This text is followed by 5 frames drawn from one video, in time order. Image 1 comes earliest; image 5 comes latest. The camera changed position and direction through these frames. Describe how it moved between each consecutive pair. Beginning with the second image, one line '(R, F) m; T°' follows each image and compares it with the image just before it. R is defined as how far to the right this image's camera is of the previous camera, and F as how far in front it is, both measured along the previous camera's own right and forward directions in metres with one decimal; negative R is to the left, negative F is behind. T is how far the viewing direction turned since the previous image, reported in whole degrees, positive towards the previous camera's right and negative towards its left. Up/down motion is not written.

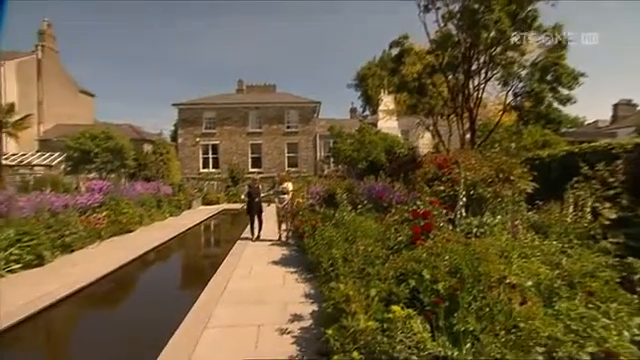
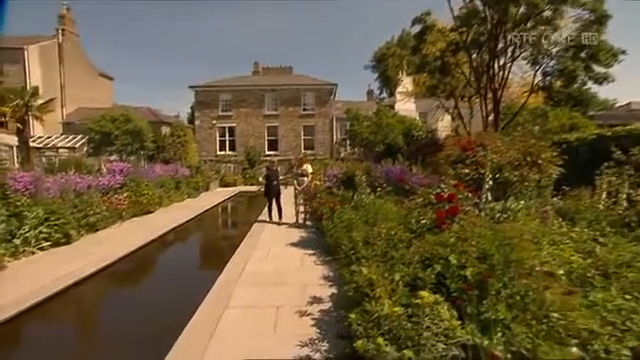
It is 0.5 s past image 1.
(-0.1, +0.1) m; -3°
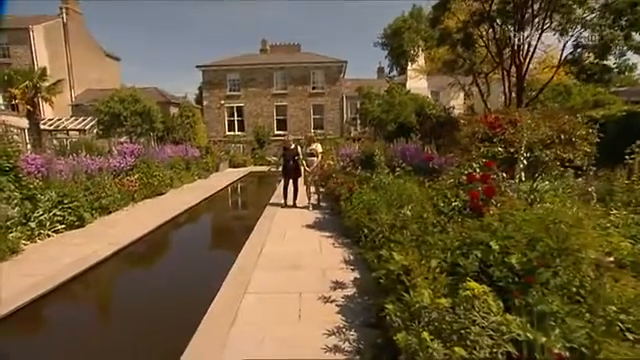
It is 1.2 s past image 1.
(-0.2, +0.3) m; -1°
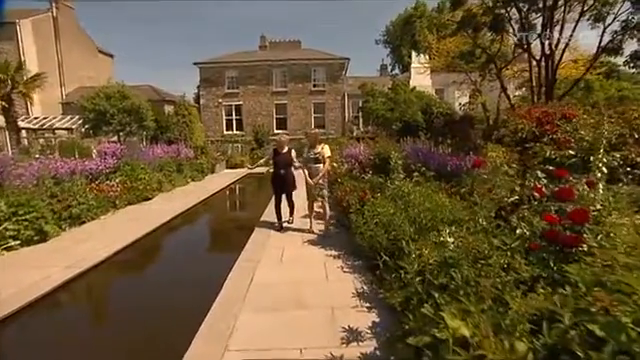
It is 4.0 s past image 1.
(-0.1, +1.3) m; 0°
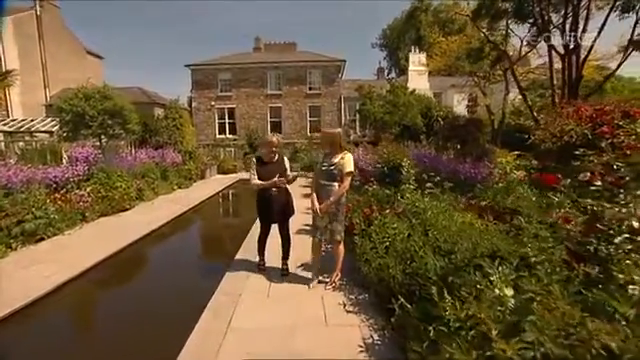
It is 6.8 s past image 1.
(0.0, +1.1) m; +1°
